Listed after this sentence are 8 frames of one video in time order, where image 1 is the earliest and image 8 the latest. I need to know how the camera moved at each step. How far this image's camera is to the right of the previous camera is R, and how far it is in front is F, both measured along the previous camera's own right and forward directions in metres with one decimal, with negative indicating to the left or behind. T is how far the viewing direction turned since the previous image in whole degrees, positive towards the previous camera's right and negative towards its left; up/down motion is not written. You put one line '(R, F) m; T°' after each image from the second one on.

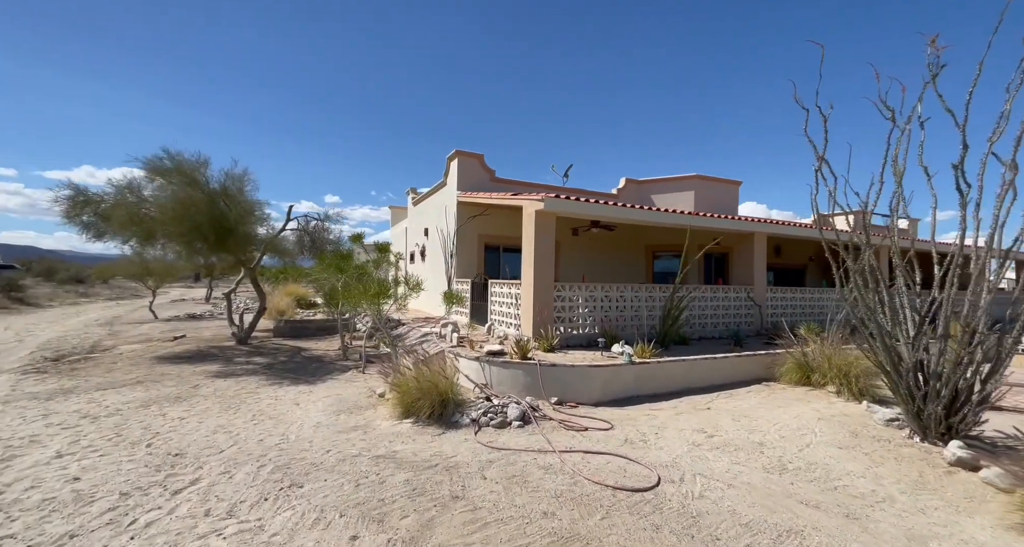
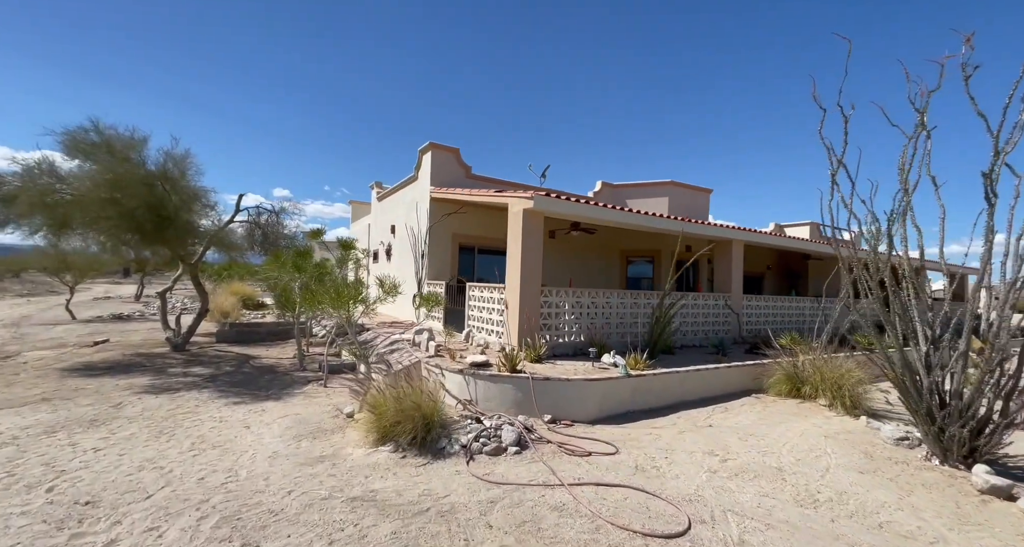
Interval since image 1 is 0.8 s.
(-0.5, +0.8) m; +5°
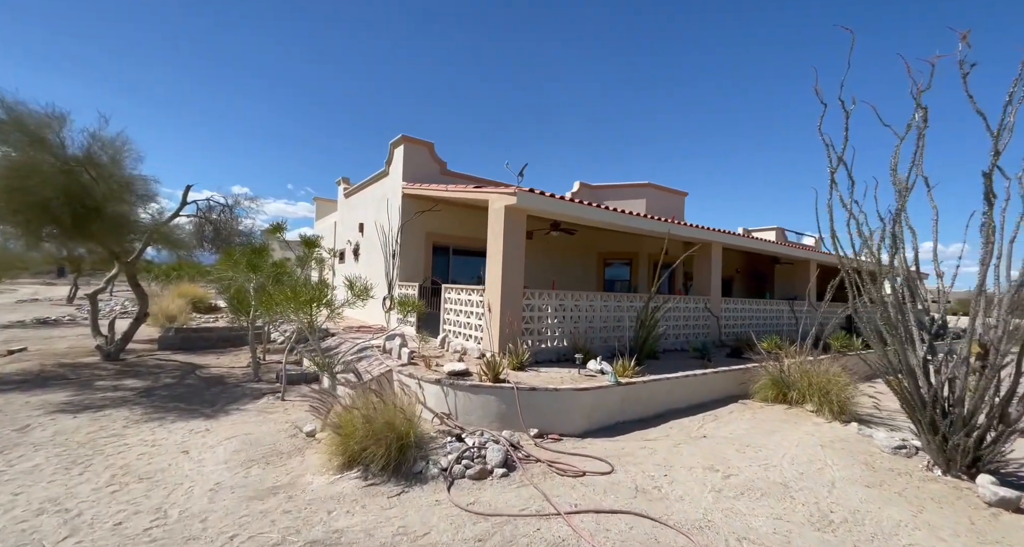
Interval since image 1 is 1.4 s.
(-0.2, +0.6) m; +4°
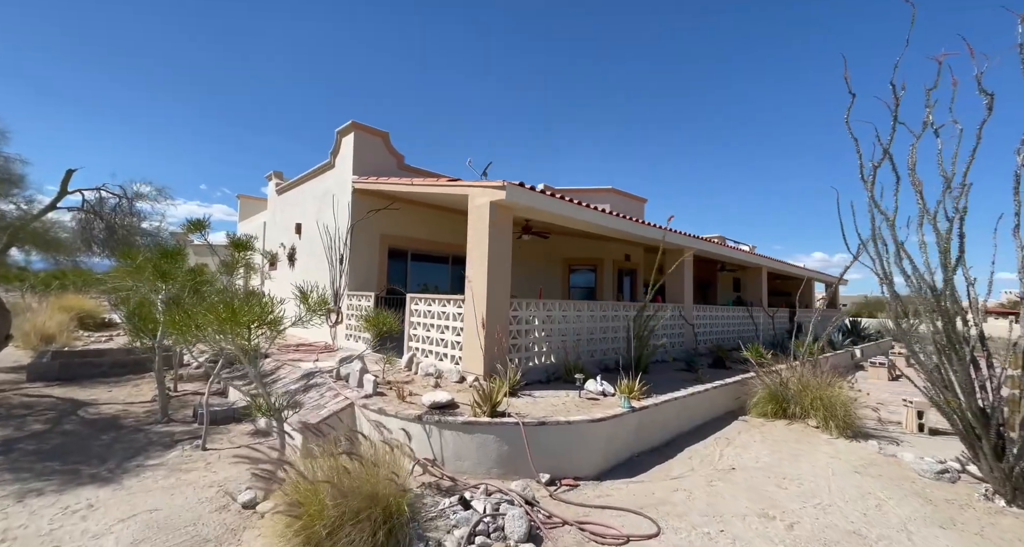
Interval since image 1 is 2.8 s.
(-0.7, +1.2) m; +8°
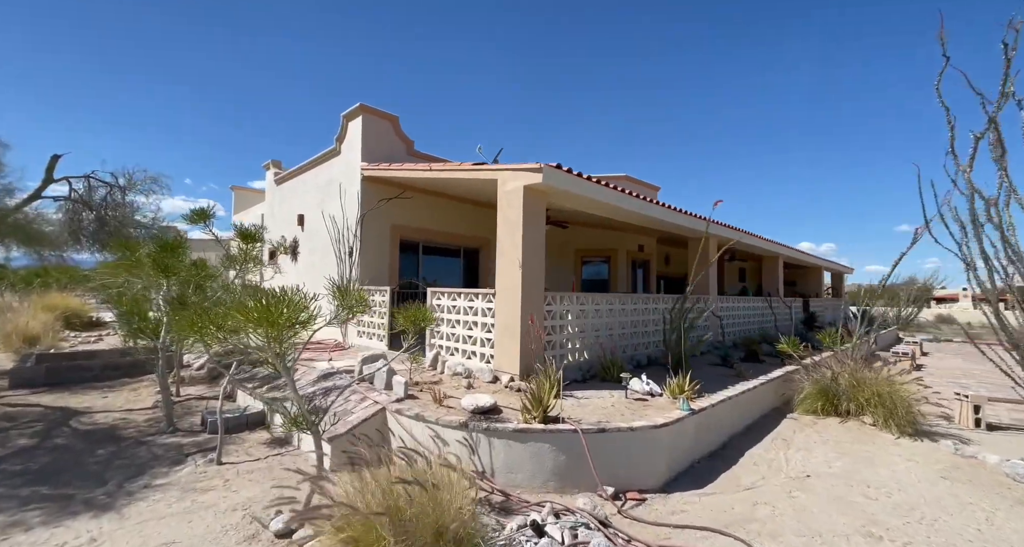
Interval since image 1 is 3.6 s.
(-0.6, +0.6) m; +1°
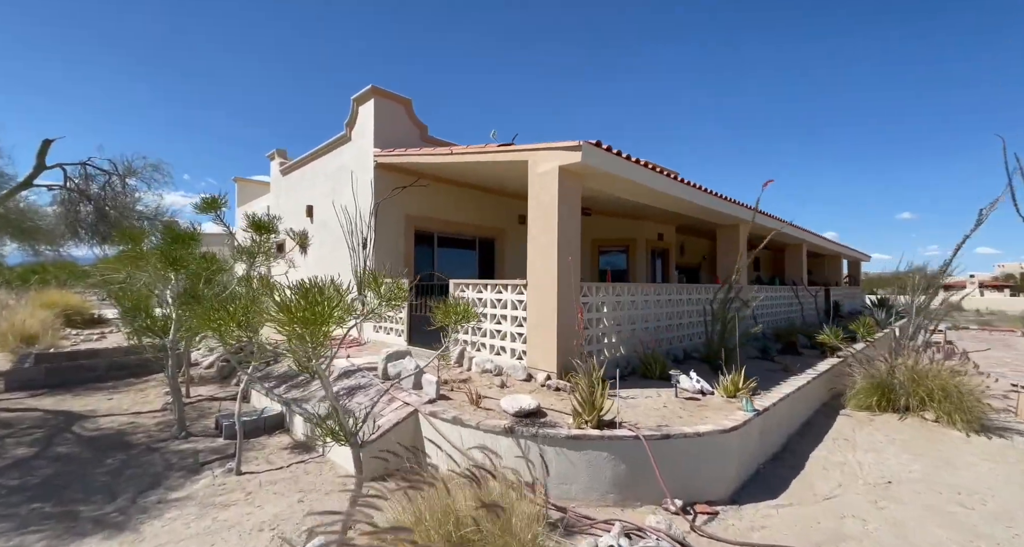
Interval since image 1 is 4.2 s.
(-0.4, +0.5) m; 0°
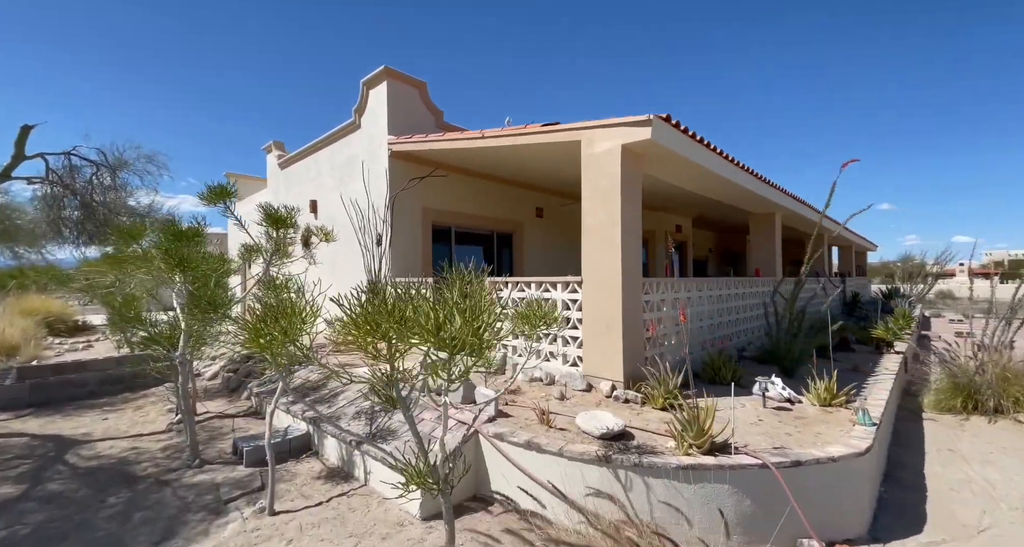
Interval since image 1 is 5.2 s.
(-0.8, +0.7) m; +1°
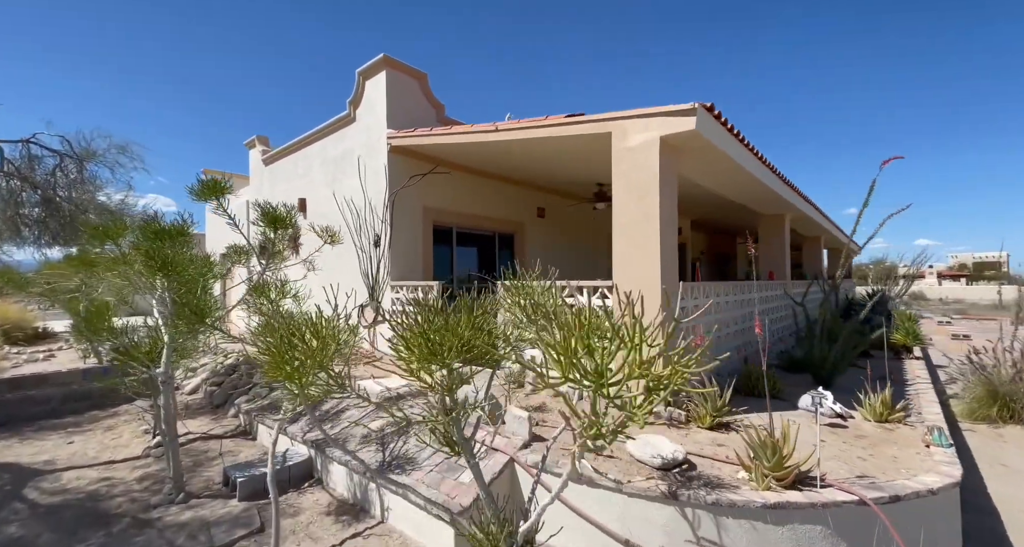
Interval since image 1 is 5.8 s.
(-0.5, +0.5) m; +2°
